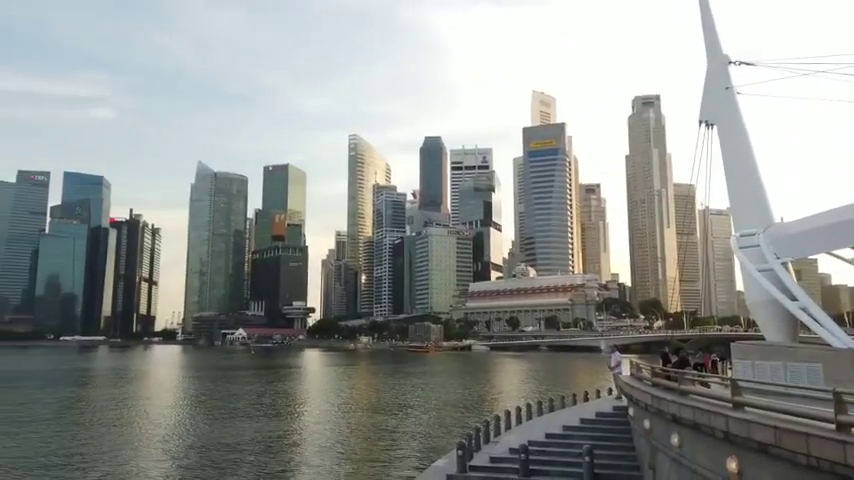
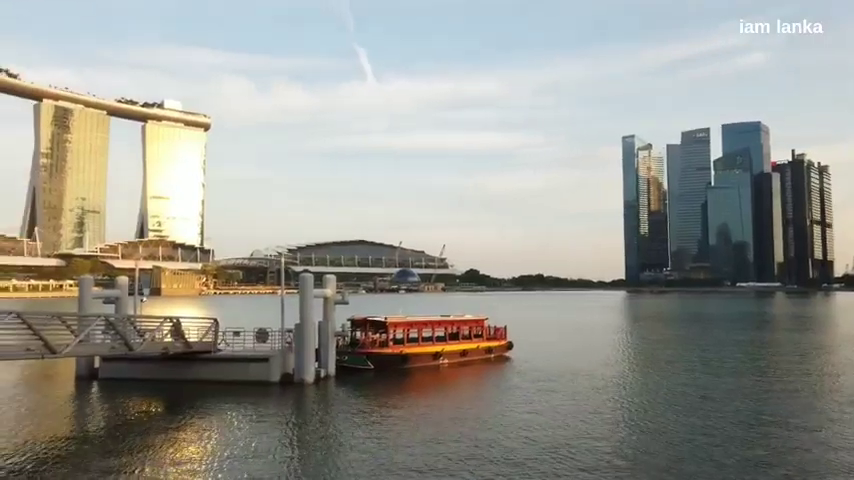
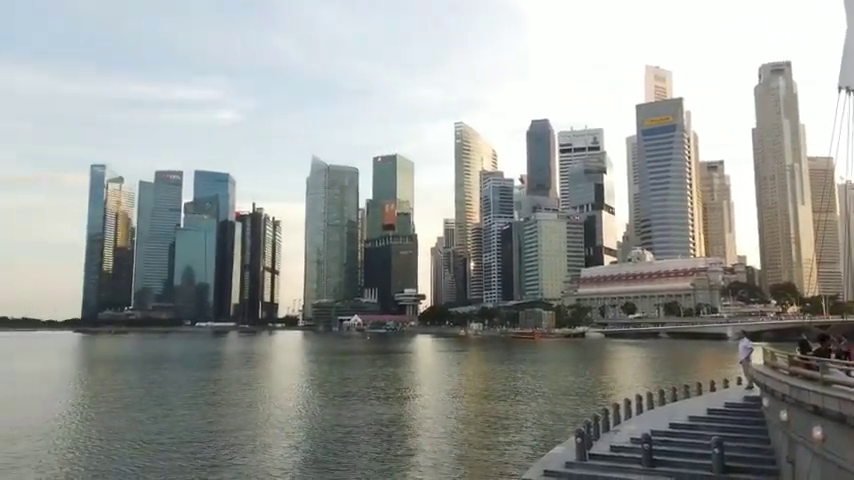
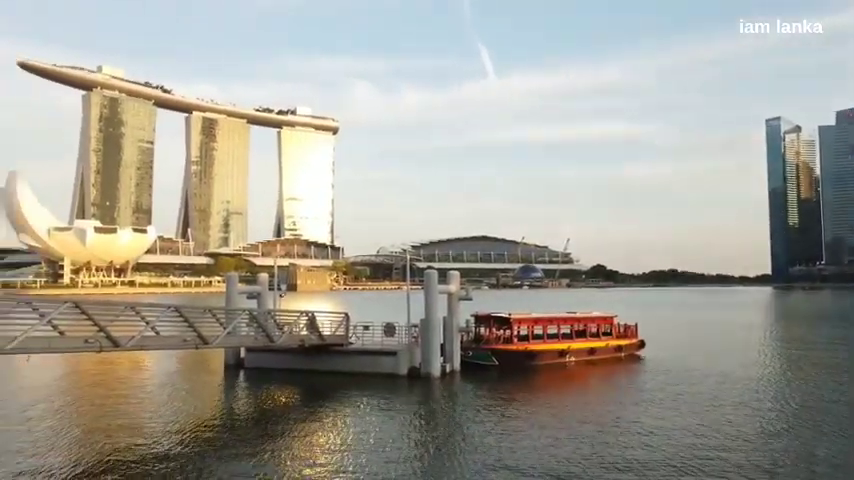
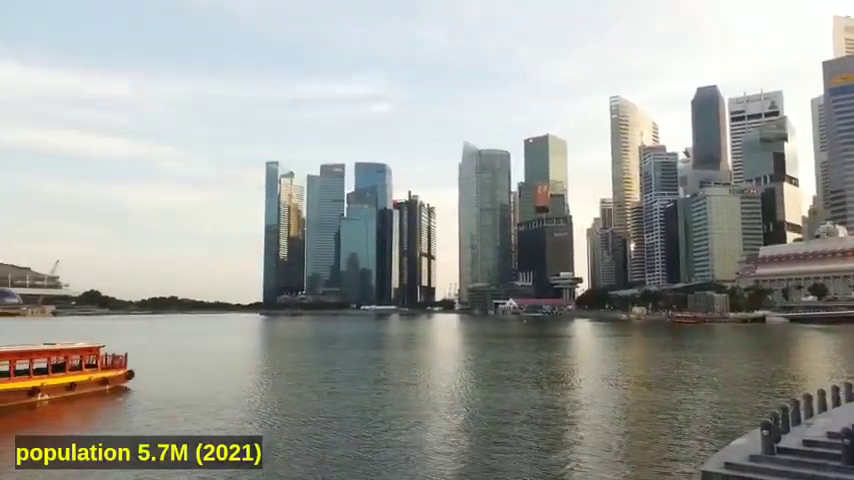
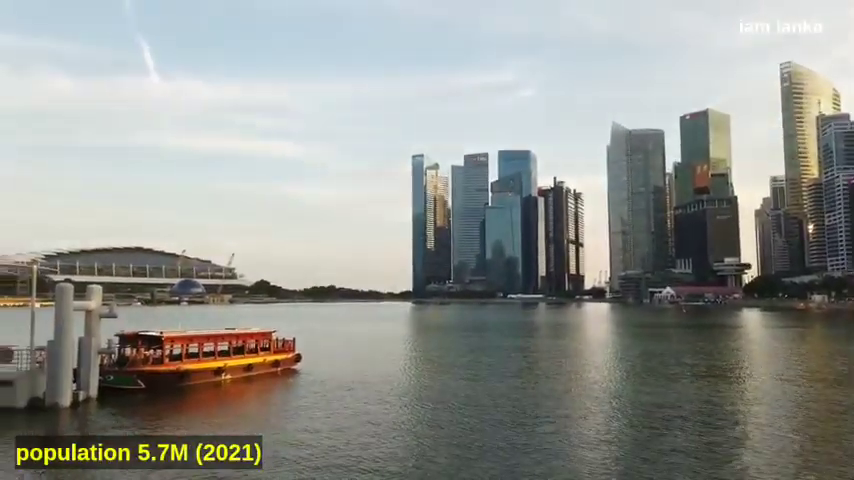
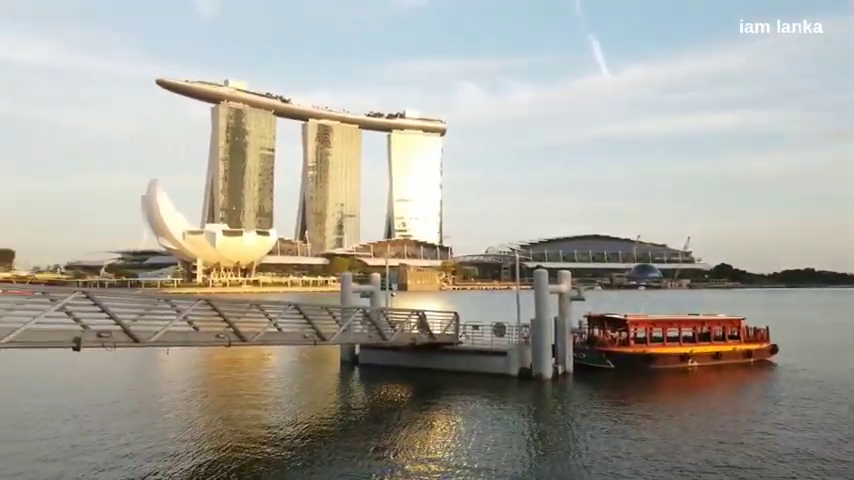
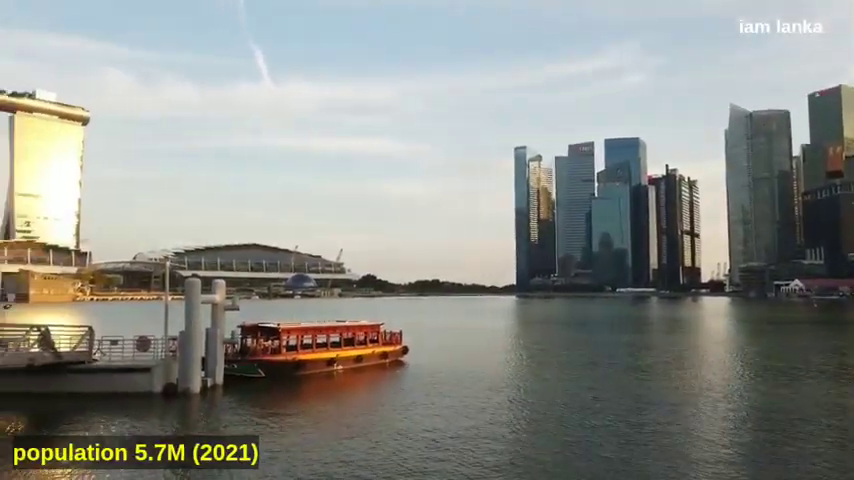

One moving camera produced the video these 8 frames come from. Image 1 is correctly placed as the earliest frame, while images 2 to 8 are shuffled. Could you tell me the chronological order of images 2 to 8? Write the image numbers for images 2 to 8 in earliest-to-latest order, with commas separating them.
3, 5, 6, 8, 2, 4, 7
